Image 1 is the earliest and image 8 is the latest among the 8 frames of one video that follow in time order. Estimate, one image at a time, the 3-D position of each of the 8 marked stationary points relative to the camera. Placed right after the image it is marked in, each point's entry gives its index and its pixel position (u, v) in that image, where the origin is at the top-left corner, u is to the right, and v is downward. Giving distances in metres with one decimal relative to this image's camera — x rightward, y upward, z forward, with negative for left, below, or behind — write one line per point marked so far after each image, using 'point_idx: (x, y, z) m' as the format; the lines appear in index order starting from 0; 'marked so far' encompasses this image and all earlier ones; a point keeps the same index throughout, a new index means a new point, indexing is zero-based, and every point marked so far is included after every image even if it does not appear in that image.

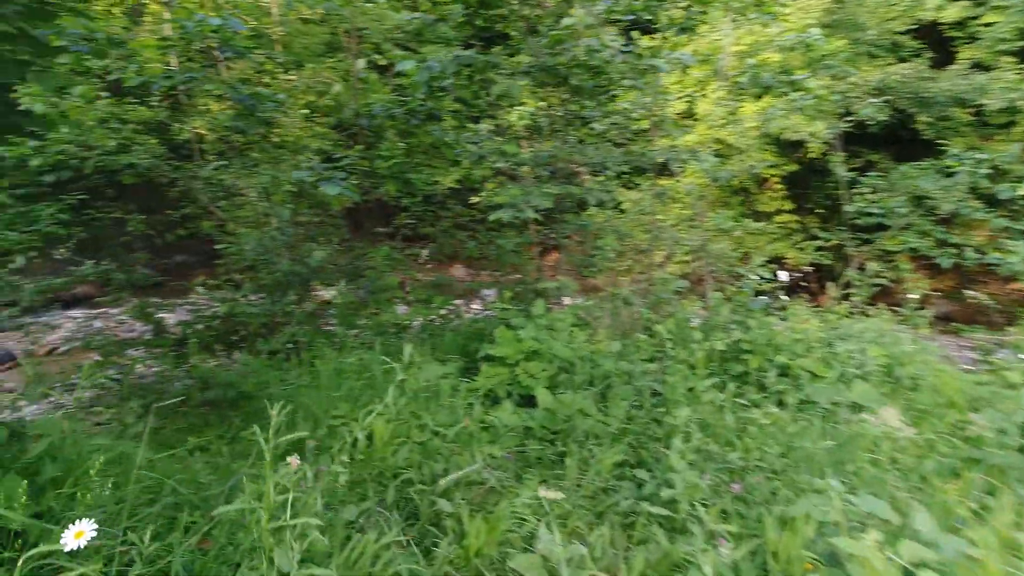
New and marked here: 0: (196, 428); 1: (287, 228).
0: (-1.5, -0.6, +3.2) m
1: (-1.4, +0.3, +4.4) m
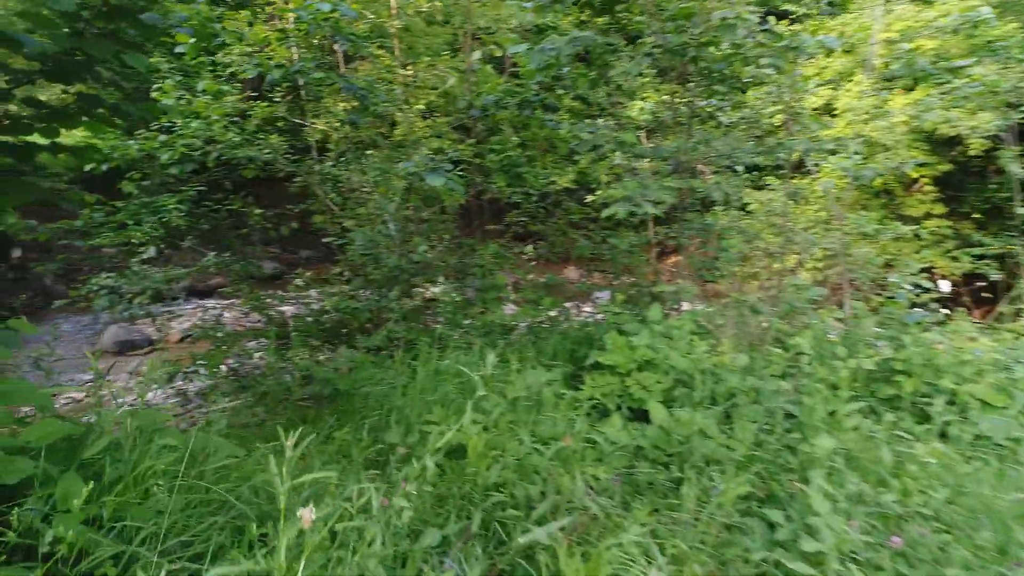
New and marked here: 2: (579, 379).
0: (-1.0, -0.6, +3.2) m
1: (-0.7, +0.4, +4.3) m
2: (+0.3, -0.4, +3.4) m
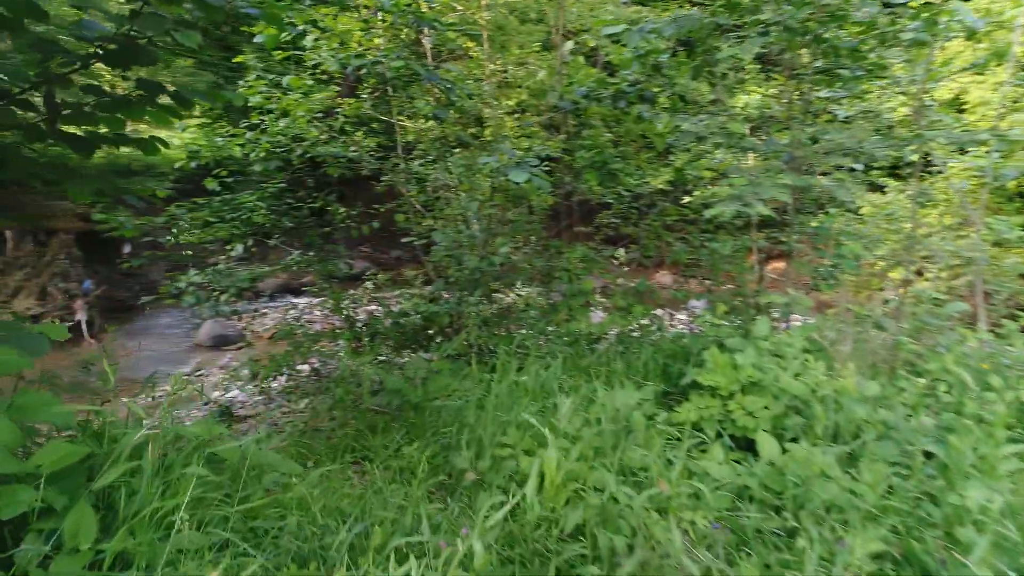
0: (-0.6, -0.6, +3.0) m
1: (-0.2, +0.3, +4.1) m
2: (+0.7, -0.5, +3.0) m
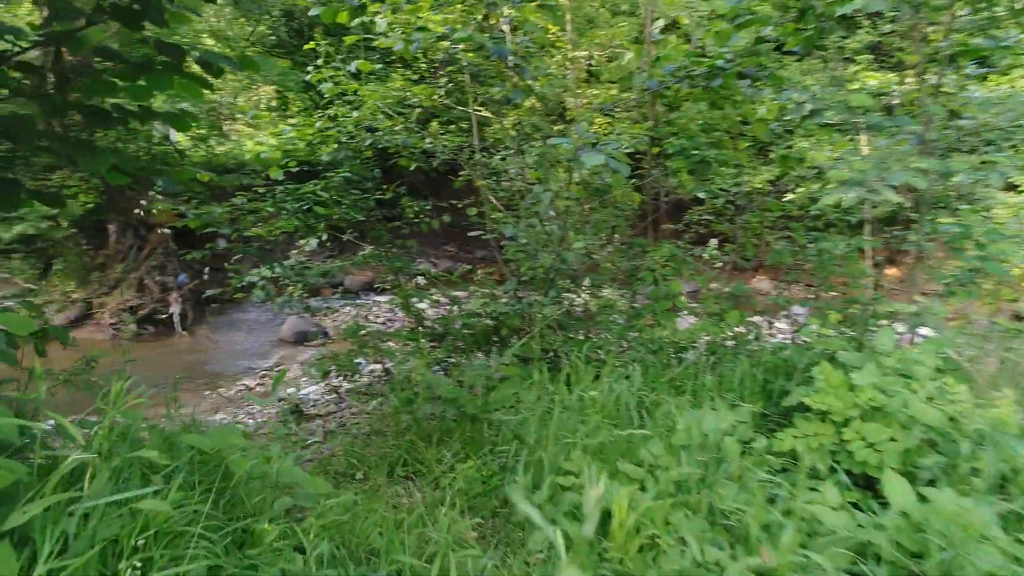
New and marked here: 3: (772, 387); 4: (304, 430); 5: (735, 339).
0: (-0.4, -0.6, +2.8) m
1: (+0.2, +0.3, +3.8) m
2: (+1.0, -0.5, +2.6) m
3: (+1.0, -0.4, +2.8) m
4: (-1.3, -0.9, +4.4) m
5: (+1.2, -0.3, +3.7) m
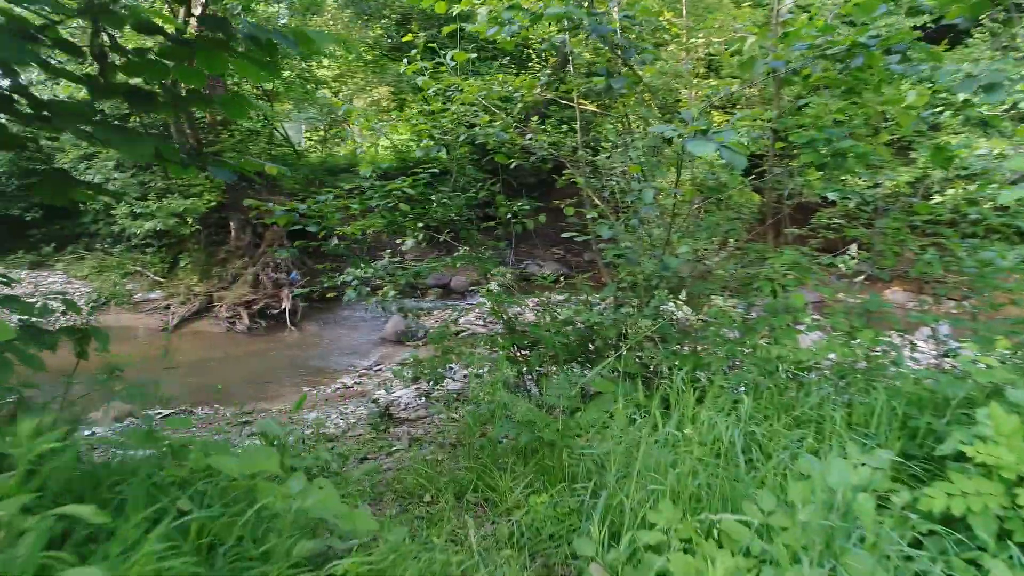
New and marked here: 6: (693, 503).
0: (0.0, -0.6, +2.5) m
1: (+0.7, +0.3, +3.5) m
2: (+1.2, -0.5, +2.1) m
3: (+1.3, -0.4, +2.3) m
4: (-0.7, -0.9, +4.2) m
5: (+1.6, -0.3, +3.2) m
6: (+0.5, -0.6, +2.0) m
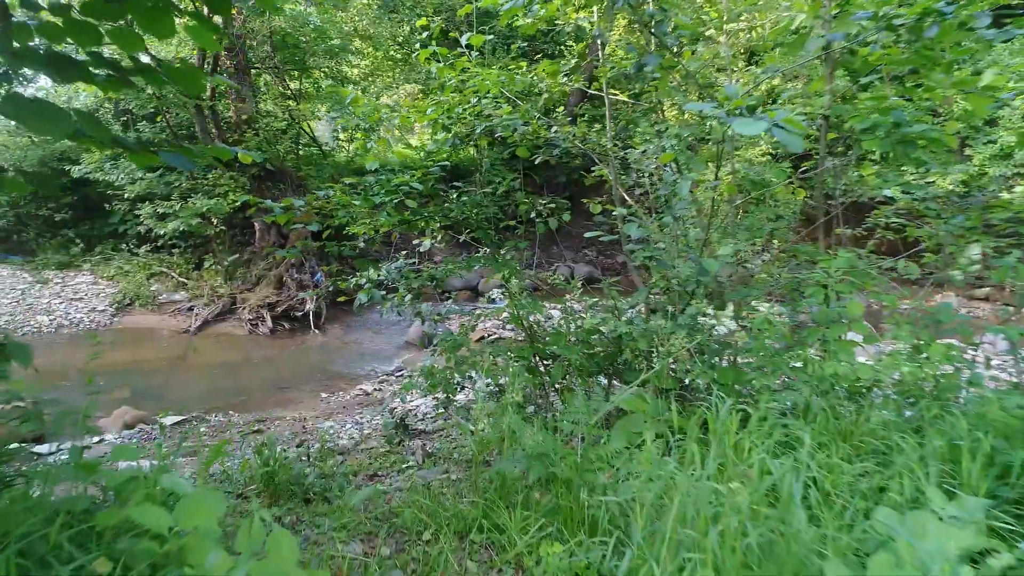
0: (0.0, -0.6, +2.2) m
1: (+0.8, +0.3, +3.1) m
2: (+1.3, -0.6, +1.8) m
3: (+1.4, -0.5, +2.0) m
4: (-0.6, -0.9, +4.0) m
5: (+1.7, -0.4, +2.8) m
6: (+0.5, -0.6, +1.6) m
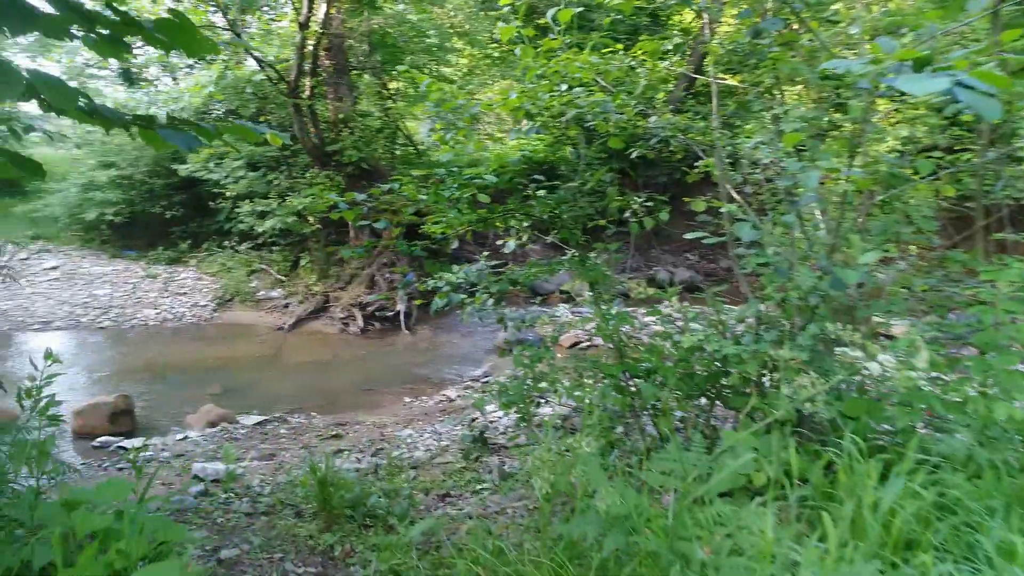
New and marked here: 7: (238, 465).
0: (+0.2, -0.7, +1.8) m
1: (+1.1, +0.2, +2.6) m
2: (+1.4, -0.6, +1.2) m
3: (+1.5, -0.5, +1.4) m
4: (-0.2, -0.9, +3.7) m
5: (+1.9, -0.4, +2.2) m
6: (+0.7, -0.6, +1.2) m
7: (-1.5, -1.0, +3.9) m
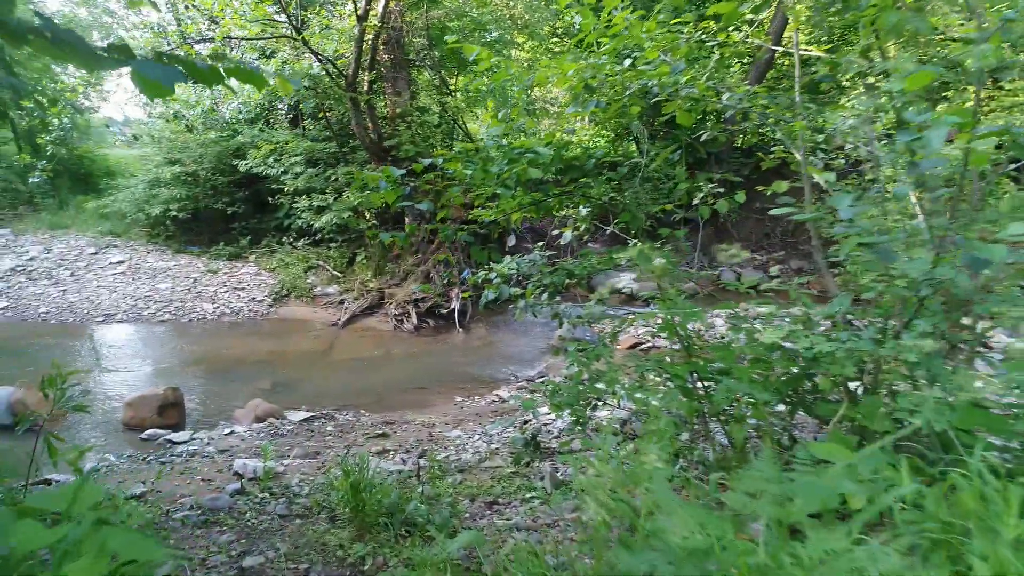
0: (+0.3, -0.6, +1.5) m
1: (+1.3, +0.3, +2.3) m
2: (+1.4, -0.6, +0.9) m
3: (+1.6, -0.5, +1.0) m
4: (+0.1, -0.9, +3.4) m
5: (+2.1, -0.4, +1.8) m
6: (+0.7, -0.6, +0.9) m
7: (-1.2, -0.9, +3.8) m
